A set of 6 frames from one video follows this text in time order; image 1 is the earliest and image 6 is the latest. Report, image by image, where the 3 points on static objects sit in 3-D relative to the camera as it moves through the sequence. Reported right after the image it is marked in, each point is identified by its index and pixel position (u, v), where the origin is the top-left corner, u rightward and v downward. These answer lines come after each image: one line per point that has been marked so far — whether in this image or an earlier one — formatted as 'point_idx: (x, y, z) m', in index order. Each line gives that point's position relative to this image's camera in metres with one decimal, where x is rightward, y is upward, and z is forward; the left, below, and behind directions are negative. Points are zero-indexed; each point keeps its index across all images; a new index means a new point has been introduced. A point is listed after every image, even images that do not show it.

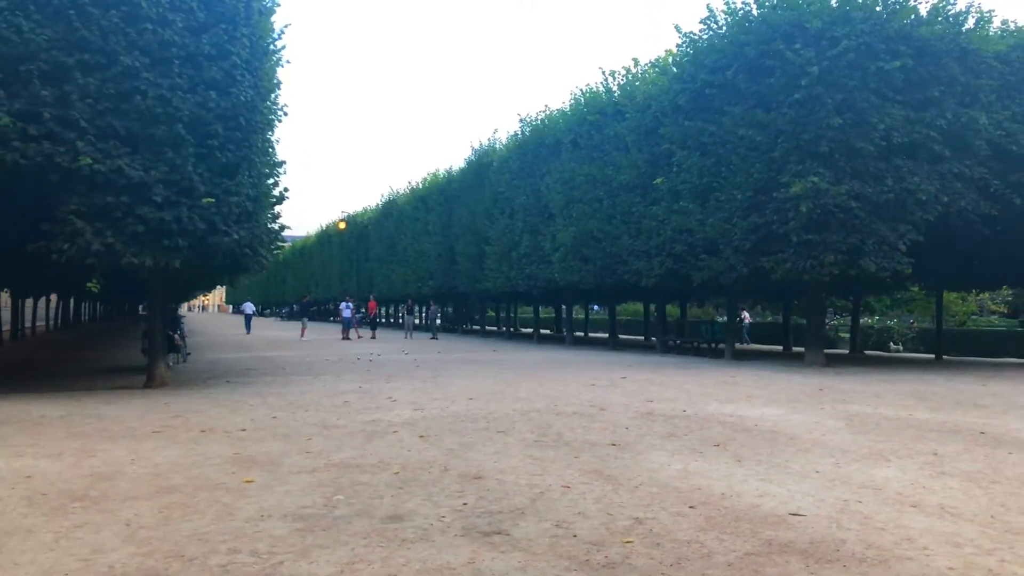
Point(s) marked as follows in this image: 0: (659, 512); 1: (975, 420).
0: (+1.2, -1.8, +7.7) m
1: (+6.5, -1.8, +13.2) m
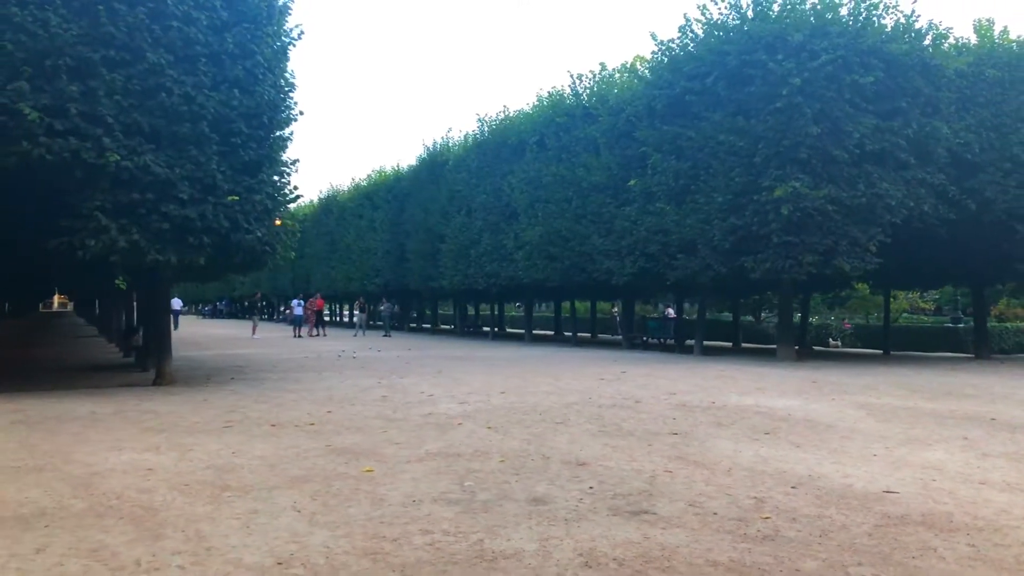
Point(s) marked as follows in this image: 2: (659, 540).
0: (+2.3, -1.8, +8.4) m
1: (+7.0, -1.8, +14.3) m
2: (+1.1, -1.8, +6.7) m
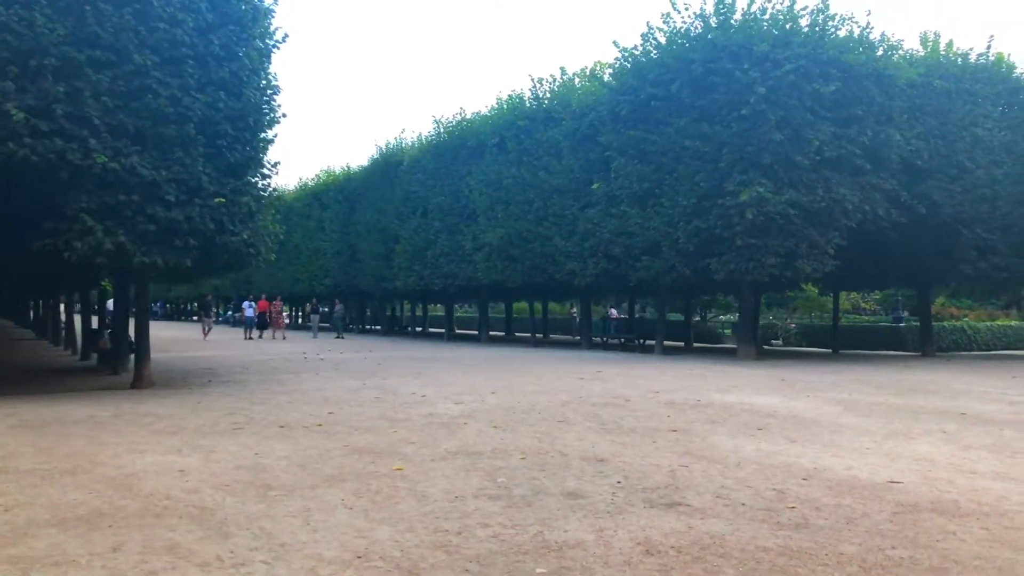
0: (+2.6, -1.8, +8.9) m
1: (+6.9, -1.8, +15.1) m
2: (+1.5, -1.8, +7.1) m
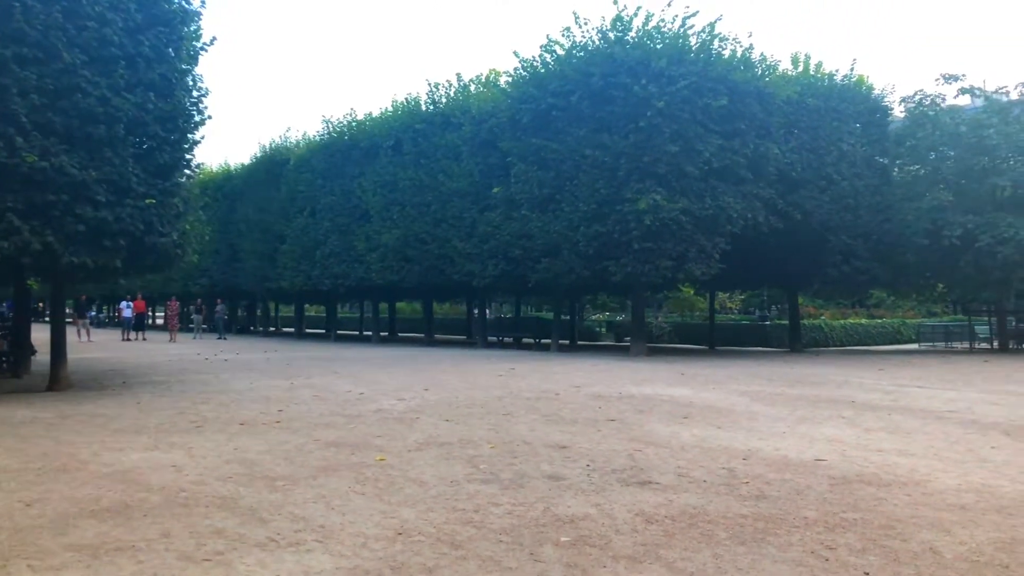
0: (+2.3, -1.9, +10.1) m
1: (+5.7, -1.9, +16.9) m
2: (+1.5, -1.8, +8.2) m
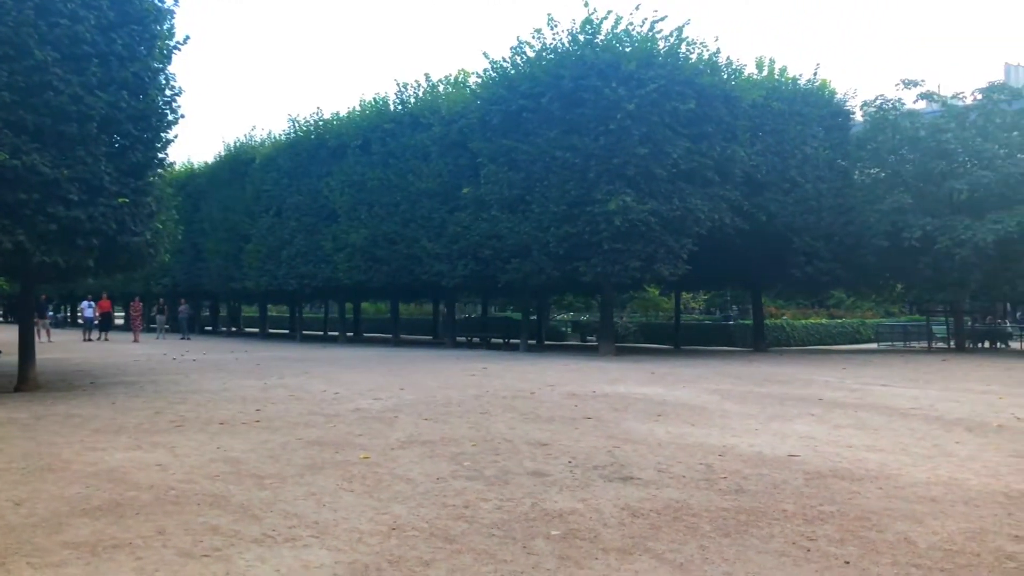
0: (+2.1, -1.9, +10.3) m
1: (+5.2, -1.9, +17.3) m
2: (+1.4, -1.8, +8.4) m
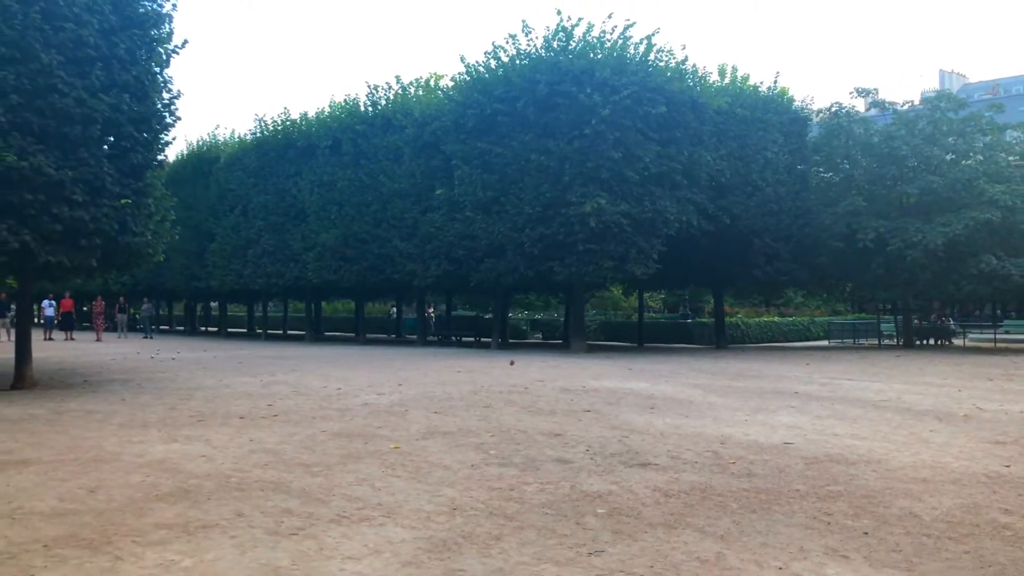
0: (+2.3, -1.9, +11.2) m
1: (+5.0, -1.9, +18.2) m
2: (+1.7, -1.9, +9.2) m
